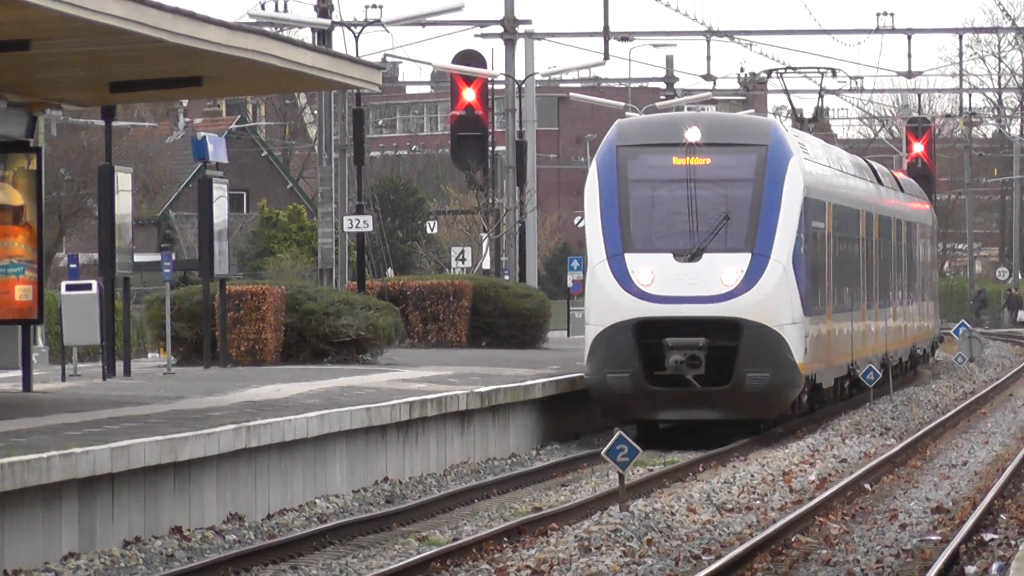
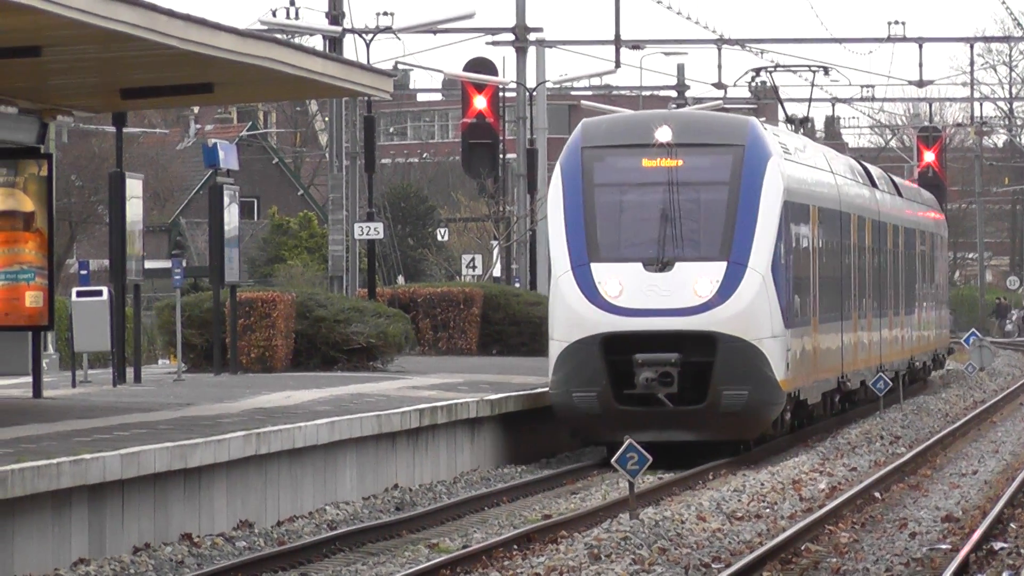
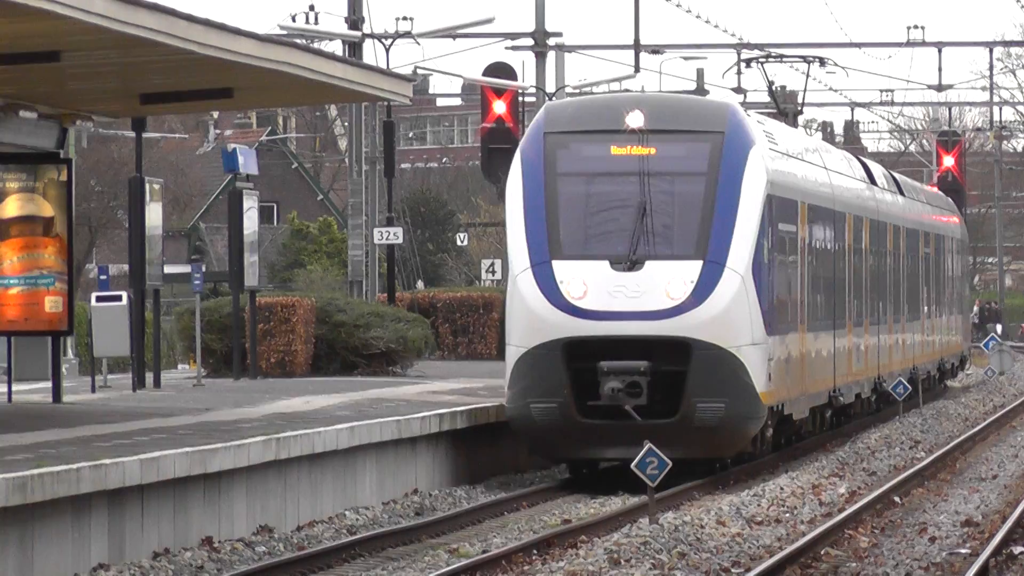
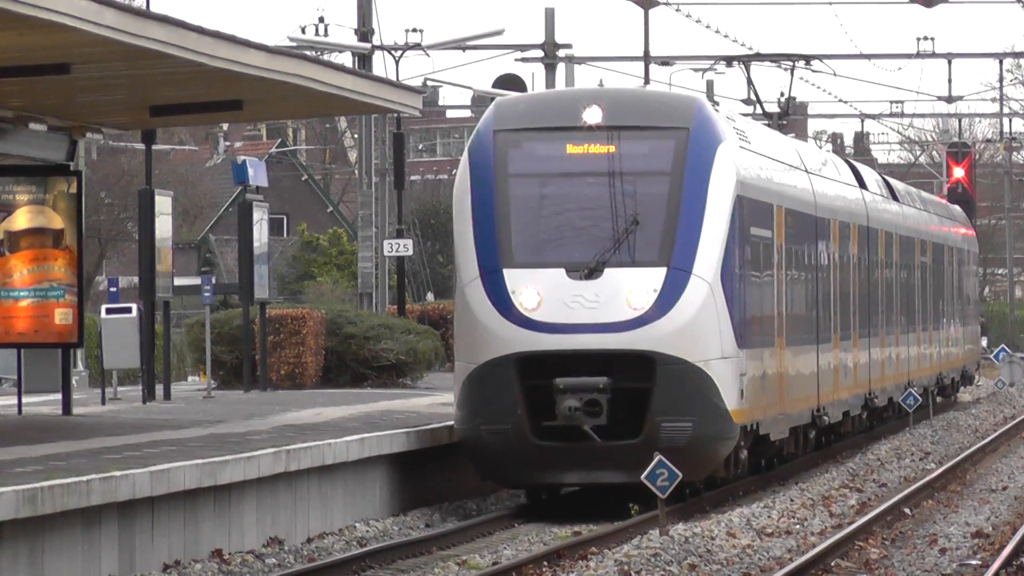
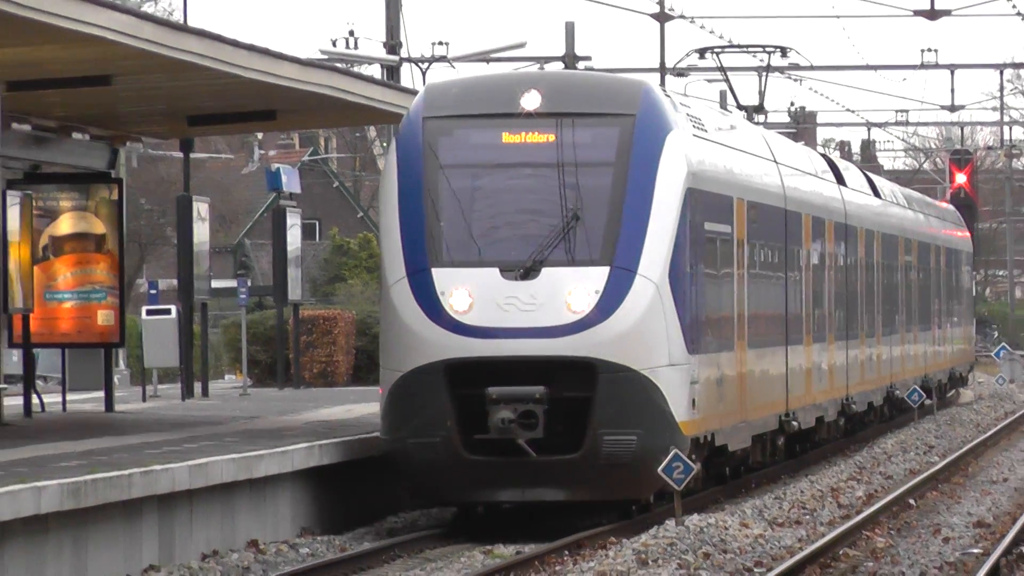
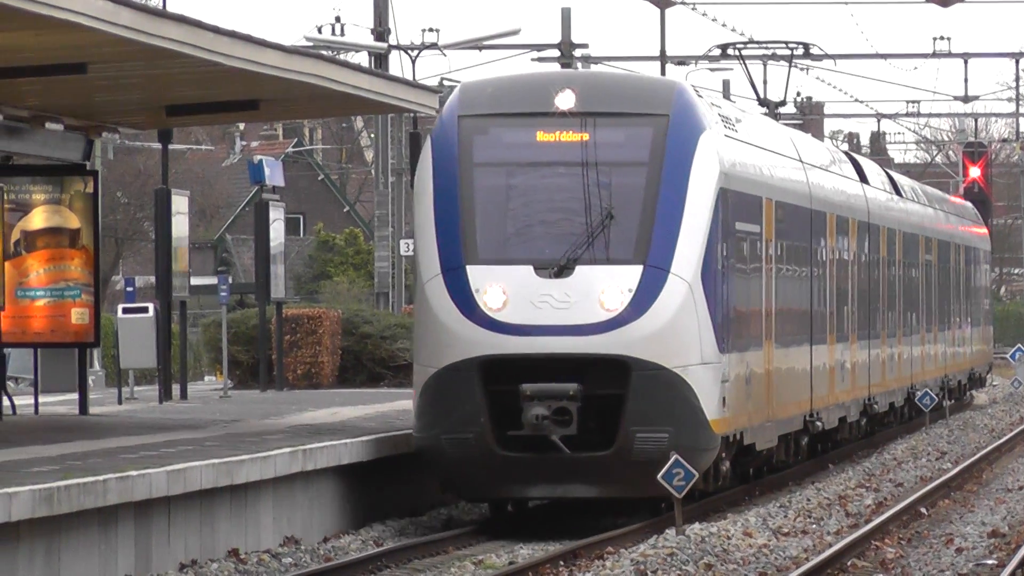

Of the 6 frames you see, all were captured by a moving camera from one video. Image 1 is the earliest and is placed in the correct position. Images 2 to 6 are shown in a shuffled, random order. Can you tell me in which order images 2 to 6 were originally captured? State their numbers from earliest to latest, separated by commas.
2, 3, 4, 6, 5
